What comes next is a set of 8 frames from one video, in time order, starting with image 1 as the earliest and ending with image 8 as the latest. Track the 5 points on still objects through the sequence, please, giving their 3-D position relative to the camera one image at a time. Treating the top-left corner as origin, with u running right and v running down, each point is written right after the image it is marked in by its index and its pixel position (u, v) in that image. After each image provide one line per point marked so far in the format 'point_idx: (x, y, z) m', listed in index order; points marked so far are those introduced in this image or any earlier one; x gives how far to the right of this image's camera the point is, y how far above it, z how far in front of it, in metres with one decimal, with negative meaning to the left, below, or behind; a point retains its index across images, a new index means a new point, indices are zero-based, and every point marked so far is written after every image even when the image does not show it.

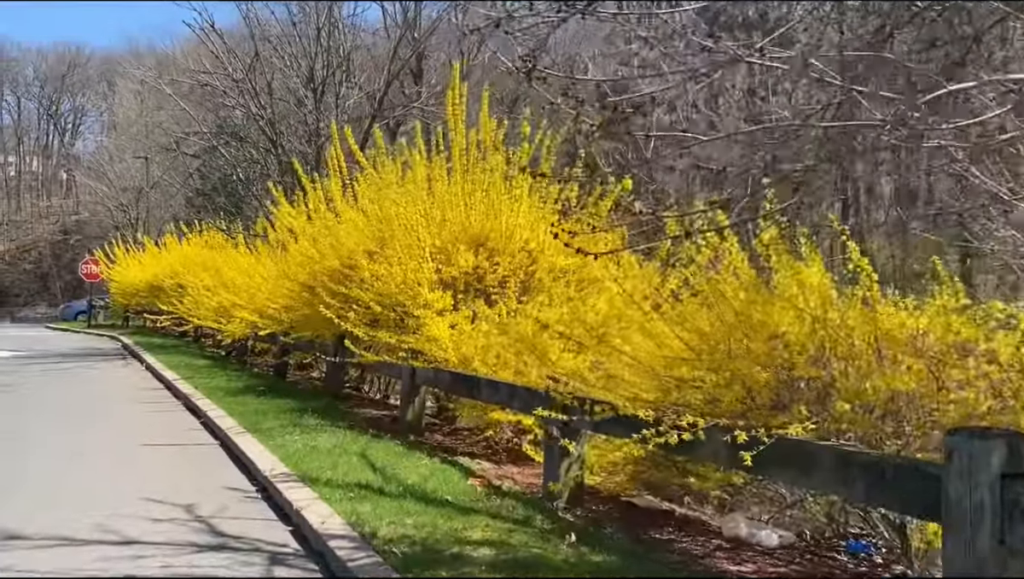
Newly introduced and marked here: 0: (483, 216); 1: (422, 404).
0: (-0.3, +1.0, +11.3) m
1: (-1.0, -1.3, +10.5) m
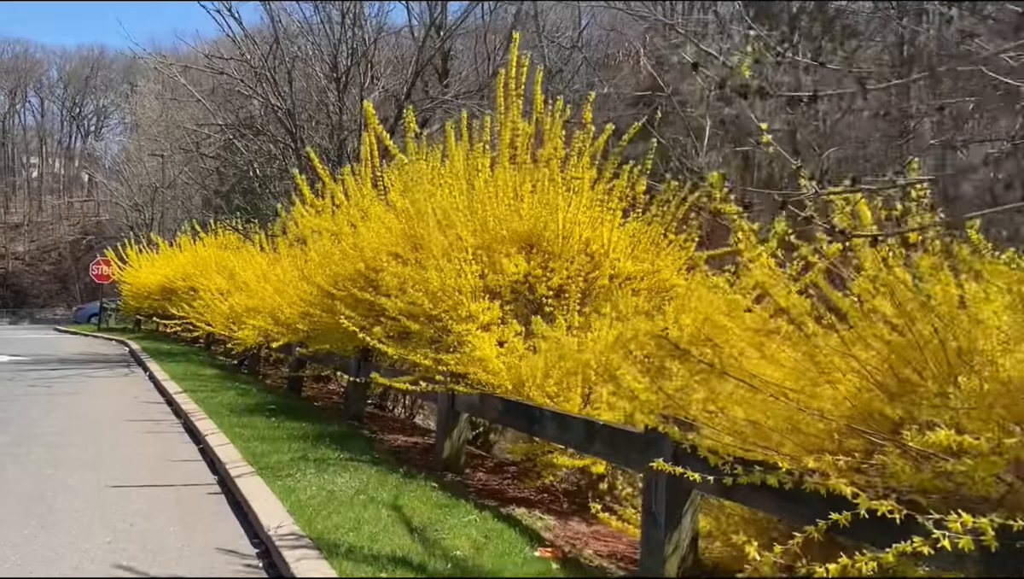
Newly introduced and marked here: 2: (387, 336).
0: (+0.3, +0.9, +9.6) m
1: (-0.5, -1.4, +8.7) m
2: (-1.4, -0.5, +10.3) m
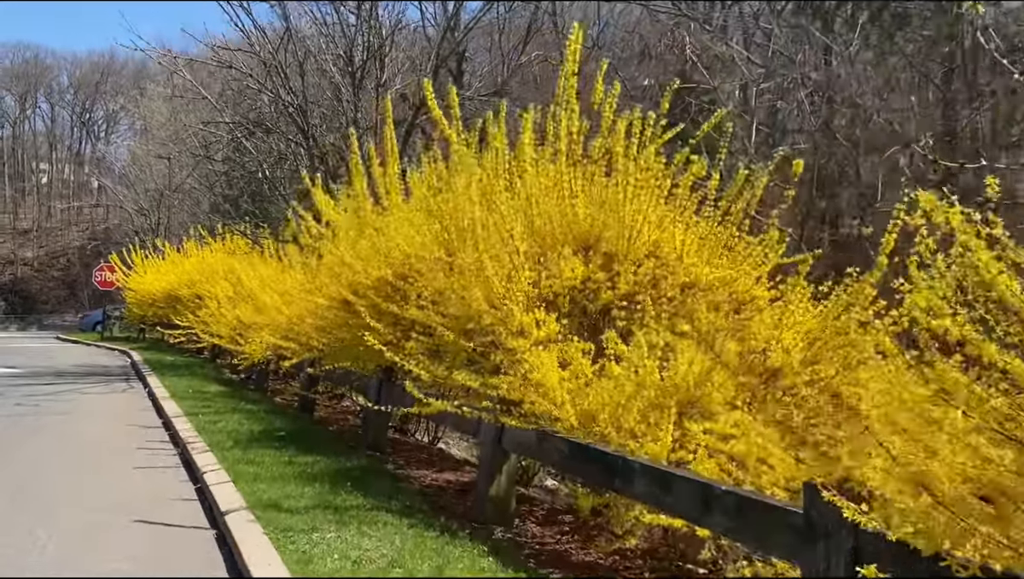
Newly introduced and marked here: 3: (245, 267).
0: (+0.8, +0.8, +8.1) m
1: (0.0, -1.5, +7.2) m
2: (-0.9, -0.6, +8.8) m
3: (-5.5, +0.4, +18.8) m
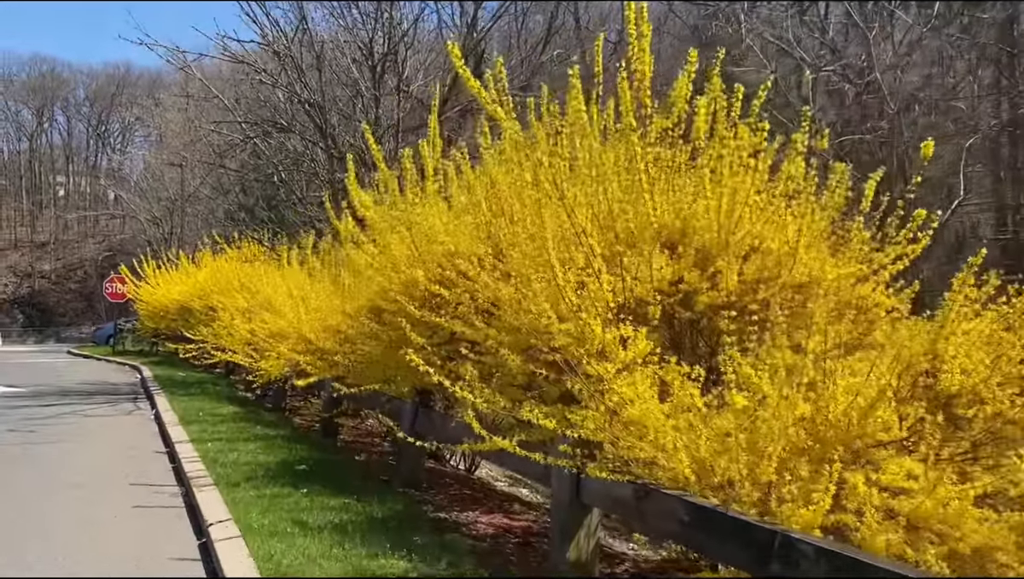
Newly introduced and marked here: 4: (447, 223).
0: (+1.3, +0.7, +6.6) m
1: (+0.5, -1.6, +5.7) m
2: (-0.4, -0.7, +7.3) m
3: (-4.8, +0.2, +17.4) m
4: (-0.6, +0.6, +8.5) m
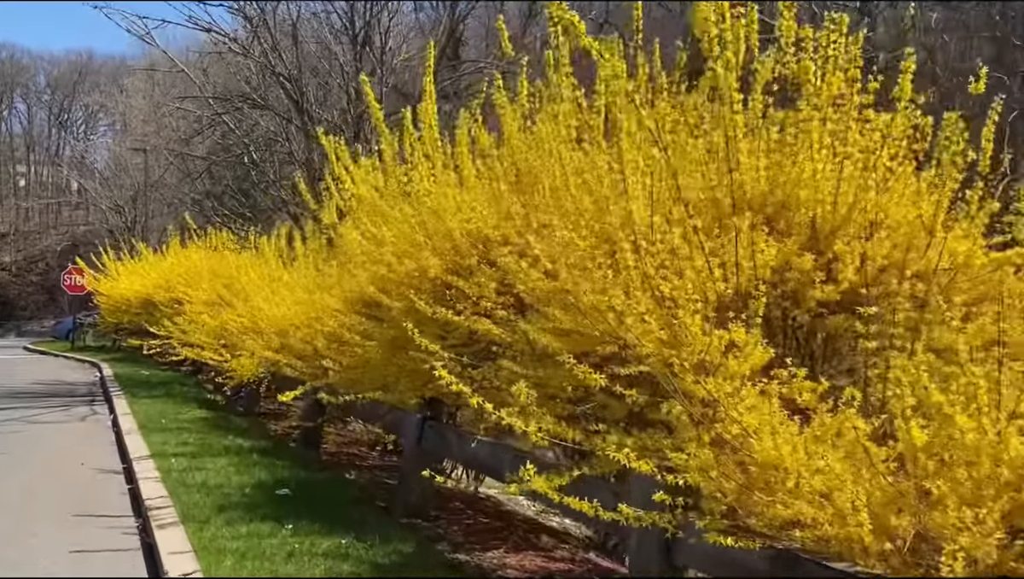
0: (+1.6, +0.8, +5.1) m
1: (+0.8, -1.5, +4.2) m
2: (-0.1, -0.6, +5.8) m
3: (-4.9, +0.4, +15.8) m
4: (-0.4, +0.7, +7.0) m
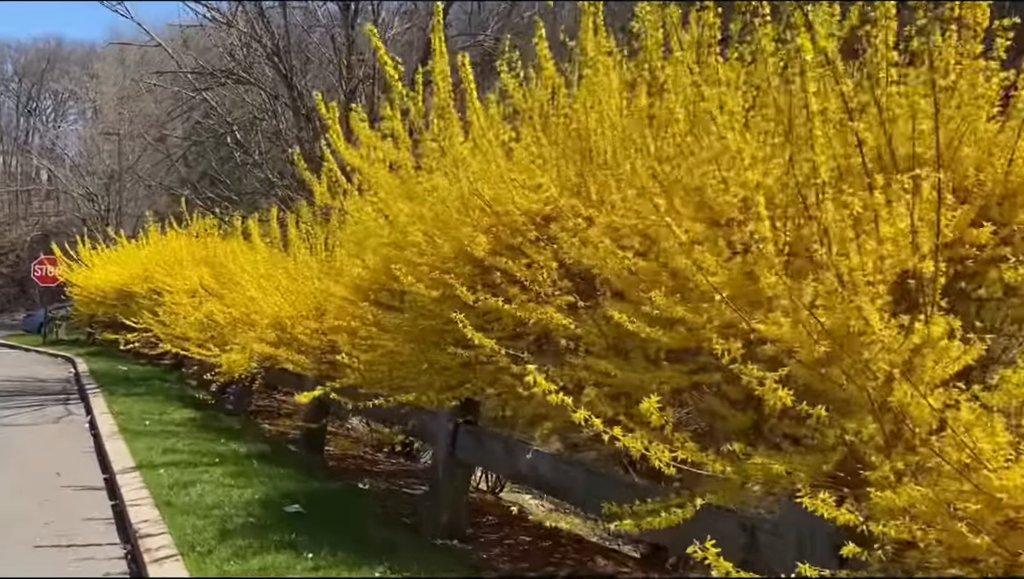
0: (+2.0, +0.9, +4.1) m
1: (+1.3, -1.4, +3.2) m
2: (+0.3, -0.5, +4.8) m
3: (-4.8, +0.6, +14.6) m
4: (0.0, +0.8, +5.9) m
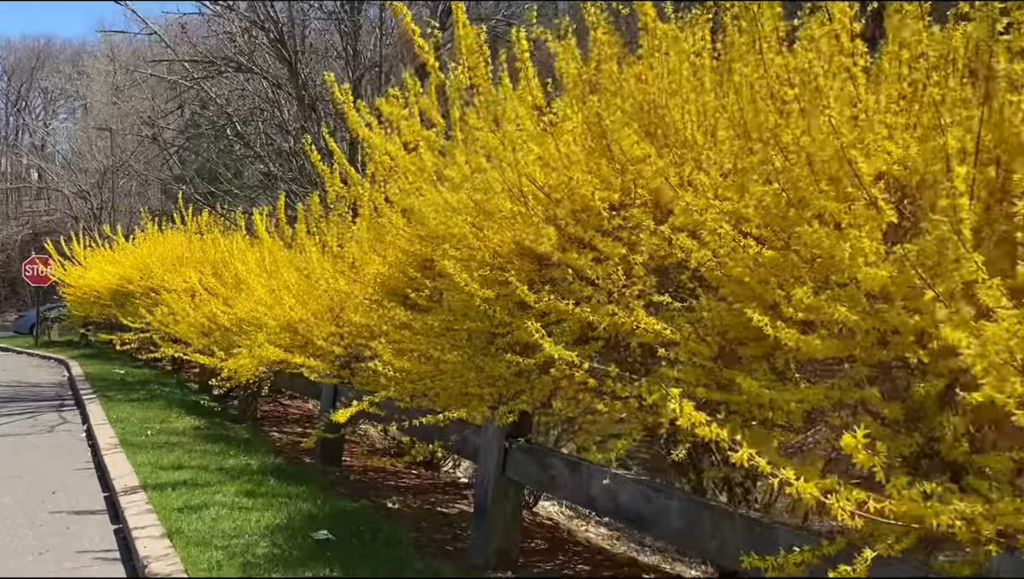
0: (+2.3, +0.9, +3.3) m
1: (+1.7, -1.4, +2.5) m
2: (+0.7, -0.5, +4.0) m
3: (-4.5, +0.6, +13.8) m
4: (+0.3, +0.8, +5.1) m
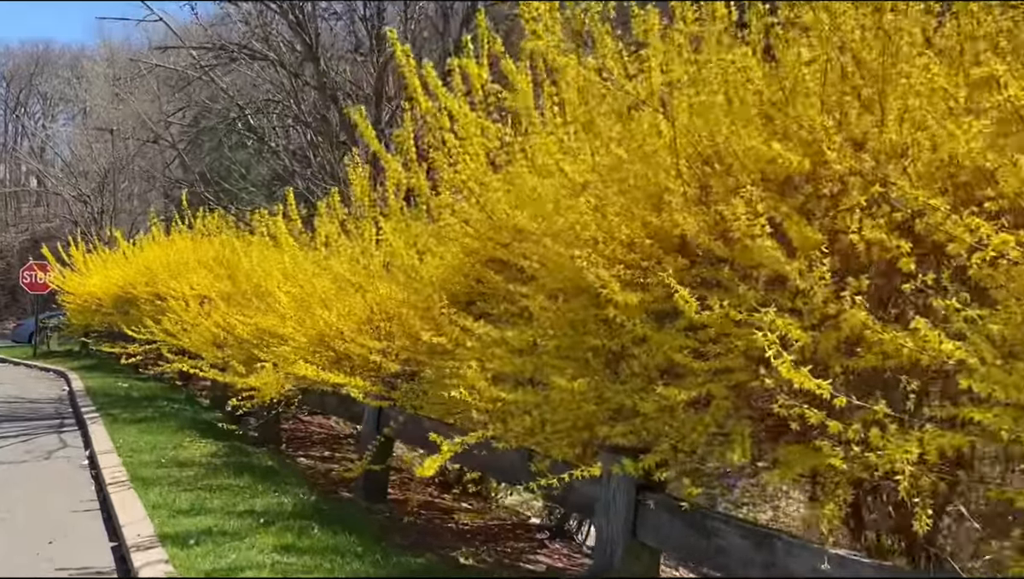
0: (+3.0, +0.9, +2.0) m
1: (+2.3, -1.4, +1.2) m
2: (+1.3, -0.5, +2.7) m
3: (-3.8, +0.5, +12.5) m
4: (+1.0, +0.8, +3.8) m
